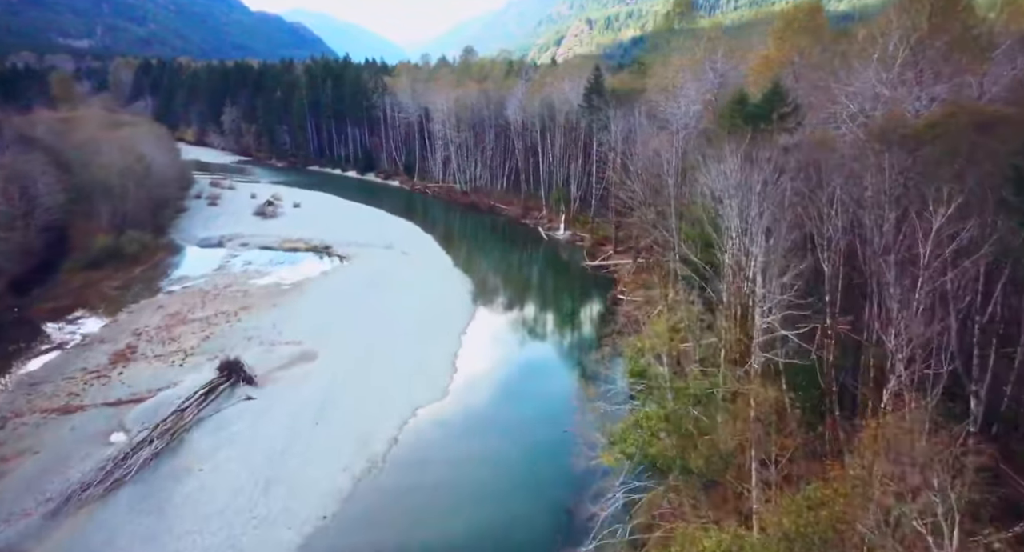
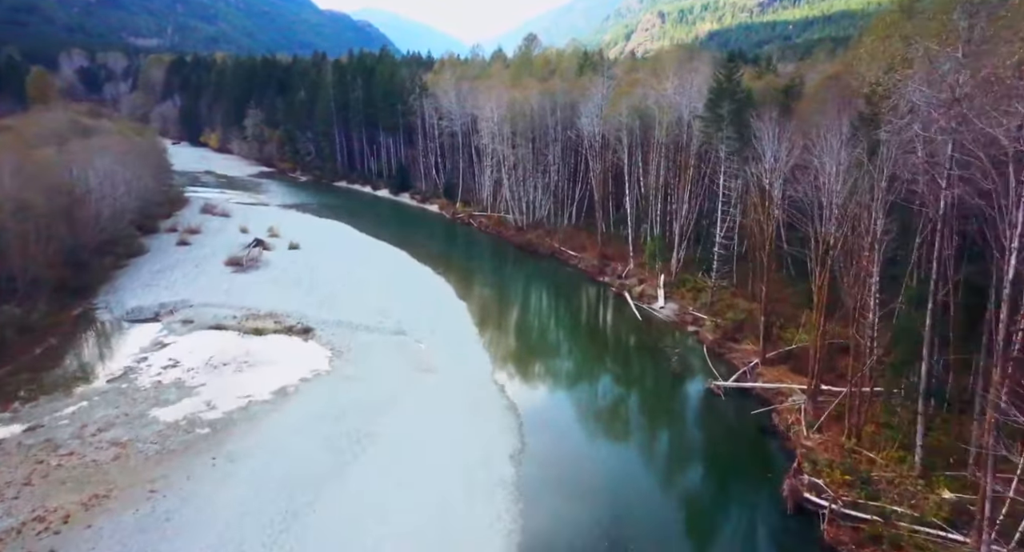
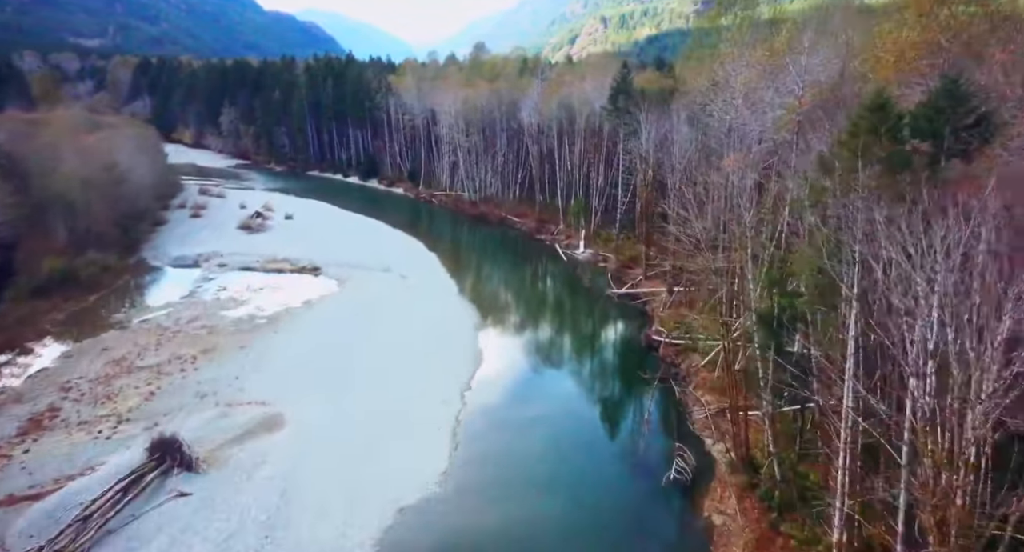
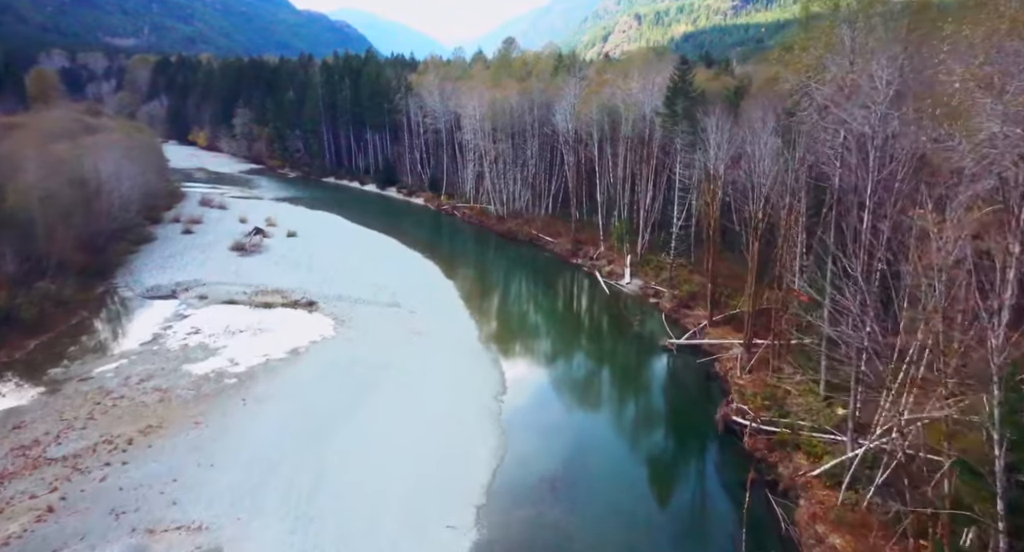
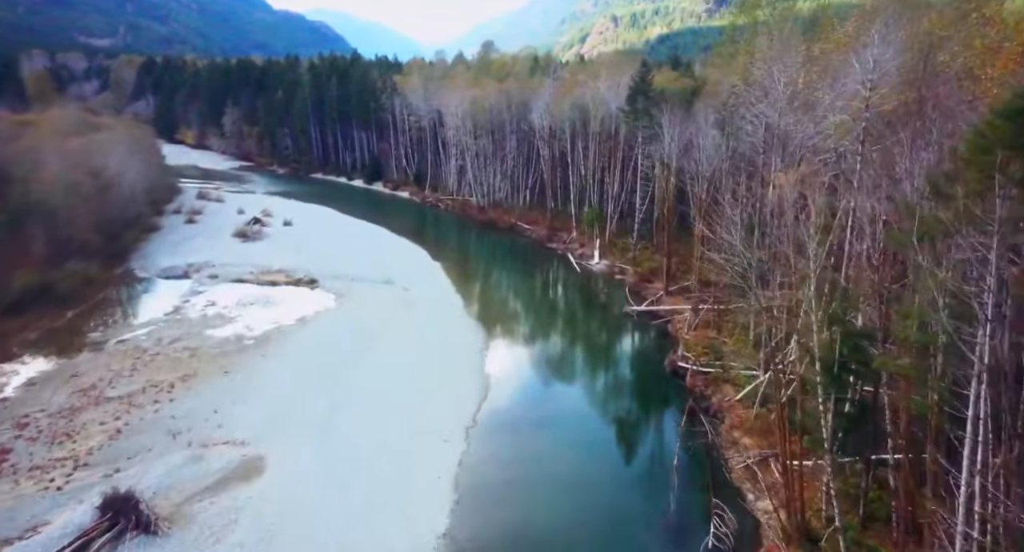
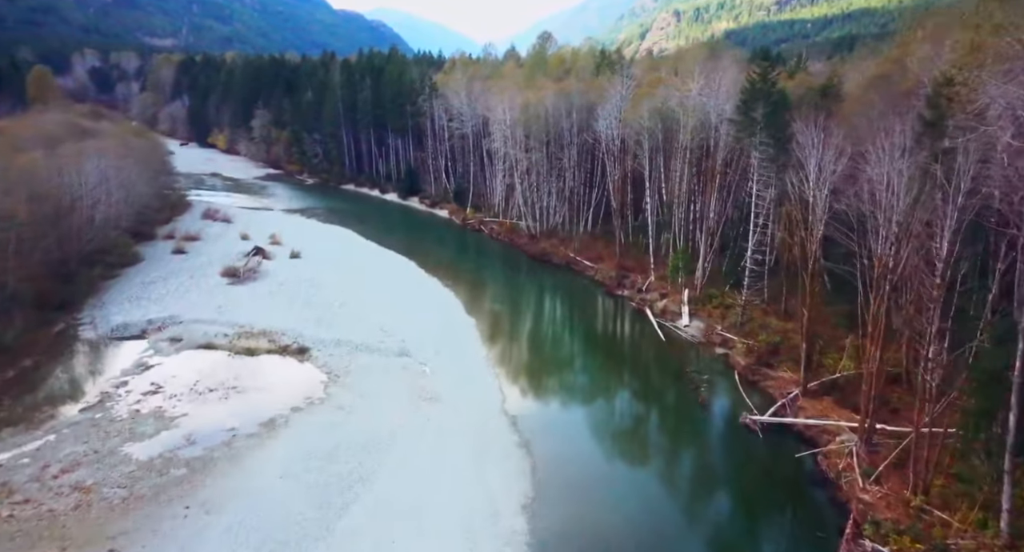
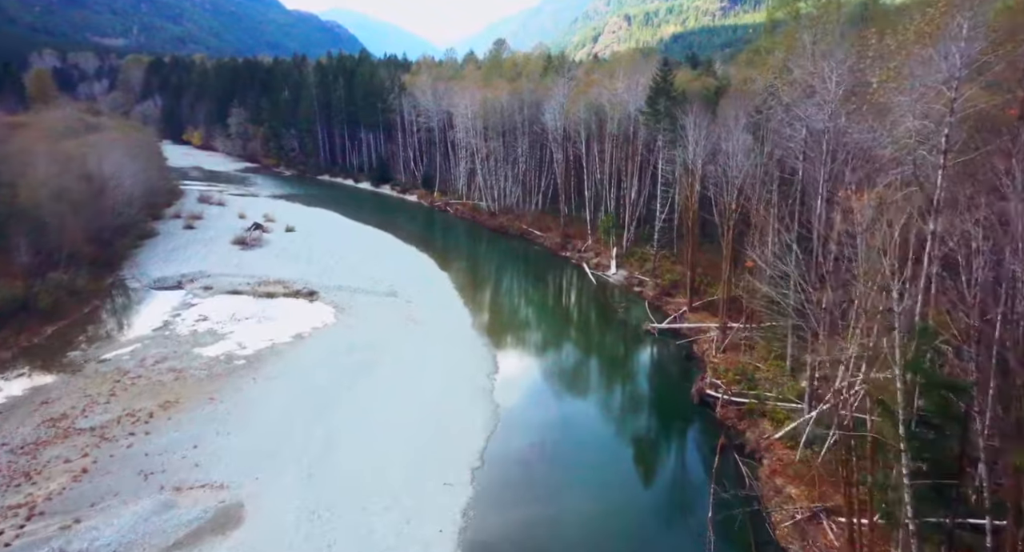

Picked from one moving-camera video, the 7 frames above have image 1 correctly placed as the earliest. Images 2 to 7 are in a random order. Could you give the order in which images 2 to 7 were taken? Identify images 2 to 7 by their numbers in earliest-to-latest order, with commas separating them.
3, 5, 7, 4, 2, 6
